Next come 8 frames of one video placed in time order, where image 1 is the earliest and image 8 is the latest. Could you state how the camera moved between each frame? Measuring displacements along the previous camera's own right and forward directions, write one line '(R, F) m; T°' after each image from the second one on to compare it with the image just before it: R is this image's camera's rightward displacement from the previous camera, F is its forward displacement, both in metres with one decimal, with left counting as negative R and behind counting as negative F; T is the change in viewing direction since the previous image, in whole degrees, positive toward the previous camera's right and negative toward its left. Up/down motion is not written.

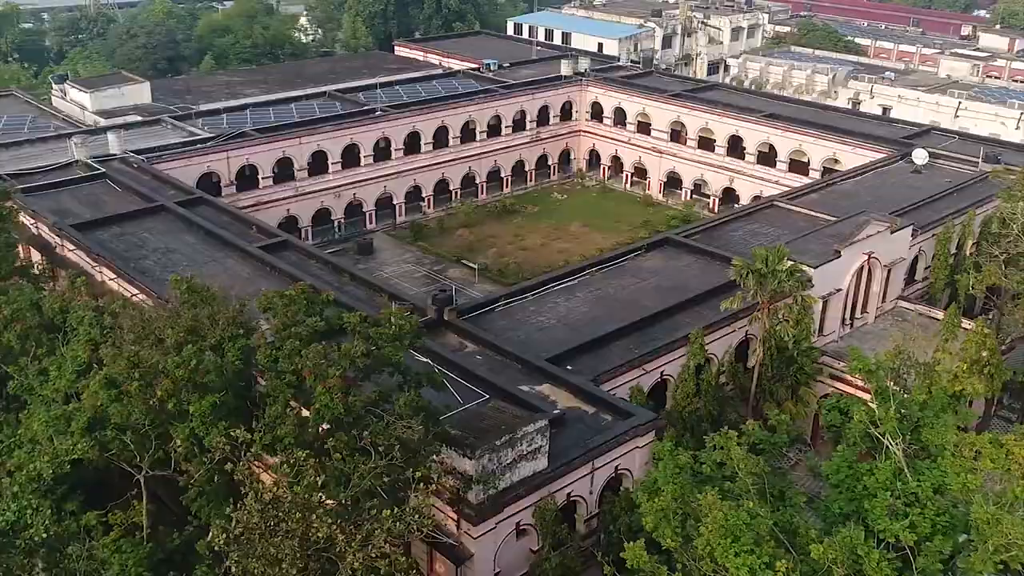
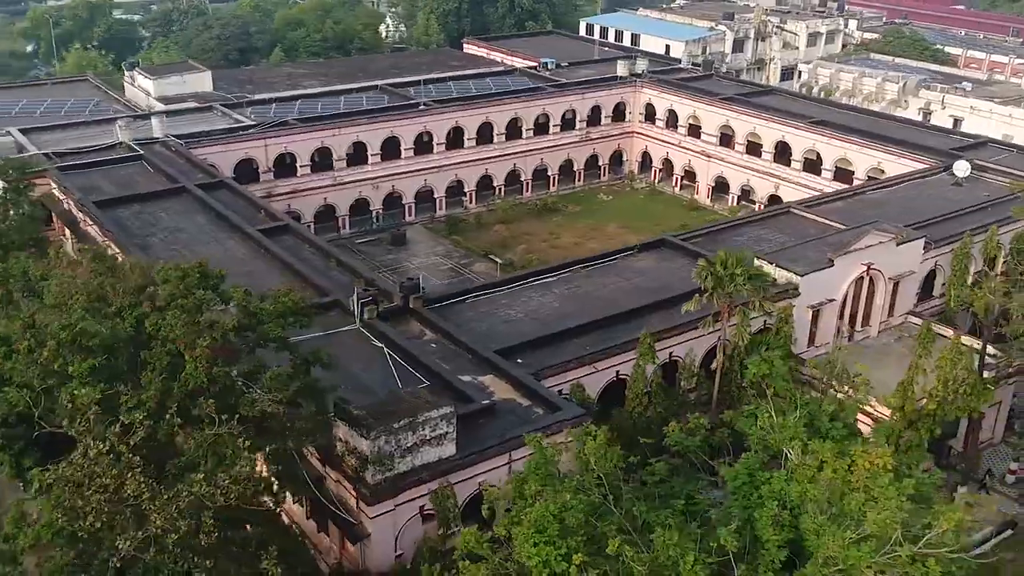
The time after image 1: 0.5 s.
(+4.7, +0.1) m; -7°
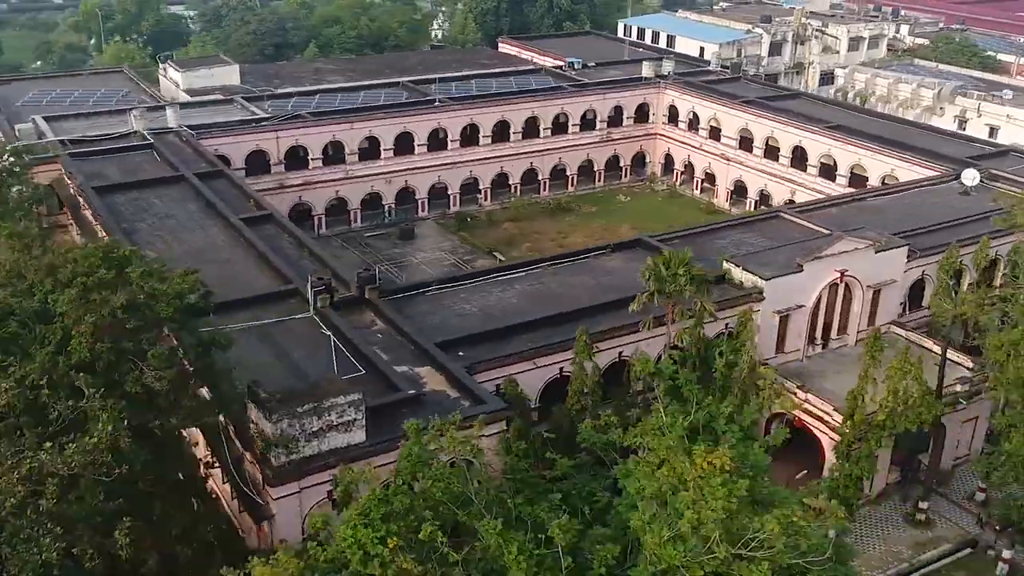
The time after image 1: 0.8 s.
(+3.8, 0.0) m; -4°
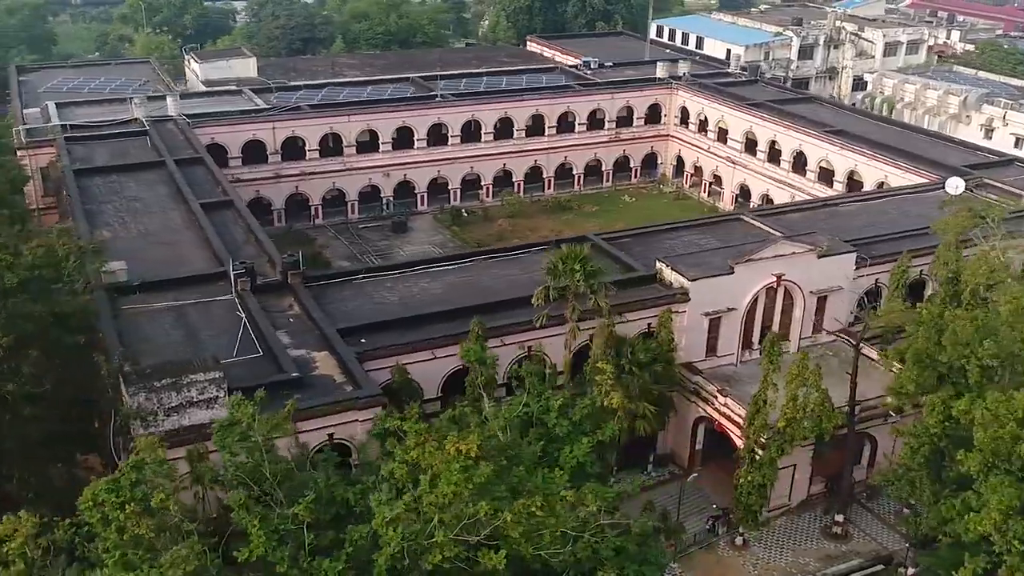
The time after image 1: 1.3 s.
(+5.4, +0.1) m; -5°
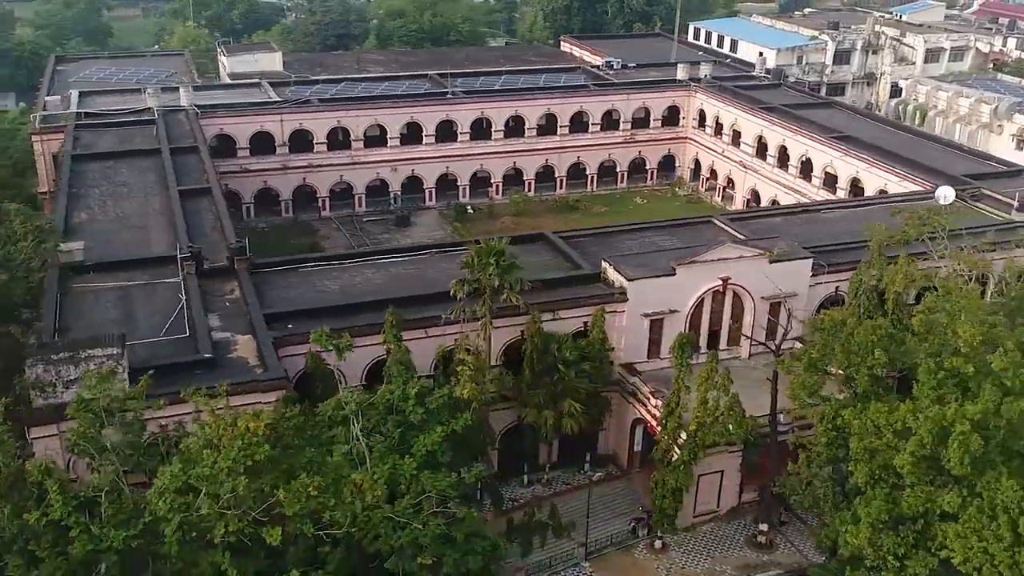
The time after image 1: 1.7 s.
(+4.8, 0.0) m; -5°
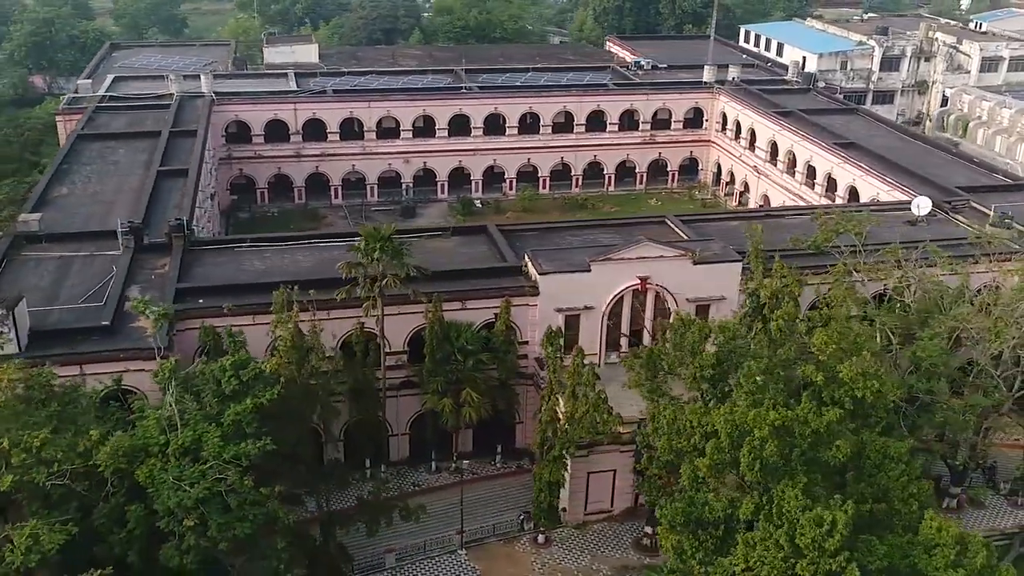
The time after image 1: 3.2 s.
(+6.7, +0.1) m; -7°
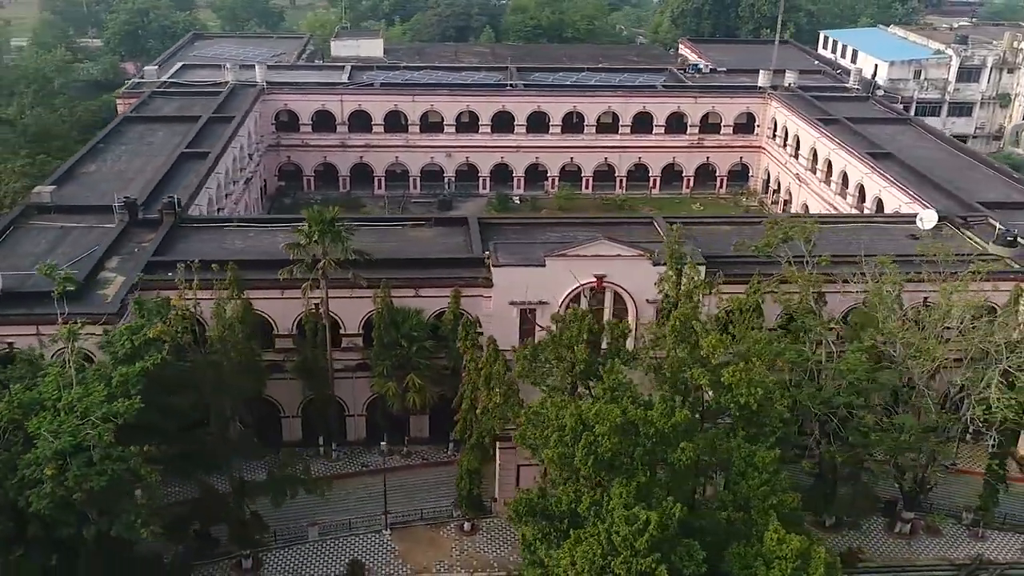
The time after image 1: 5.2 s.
(+5.8, +0.1) m; -7°
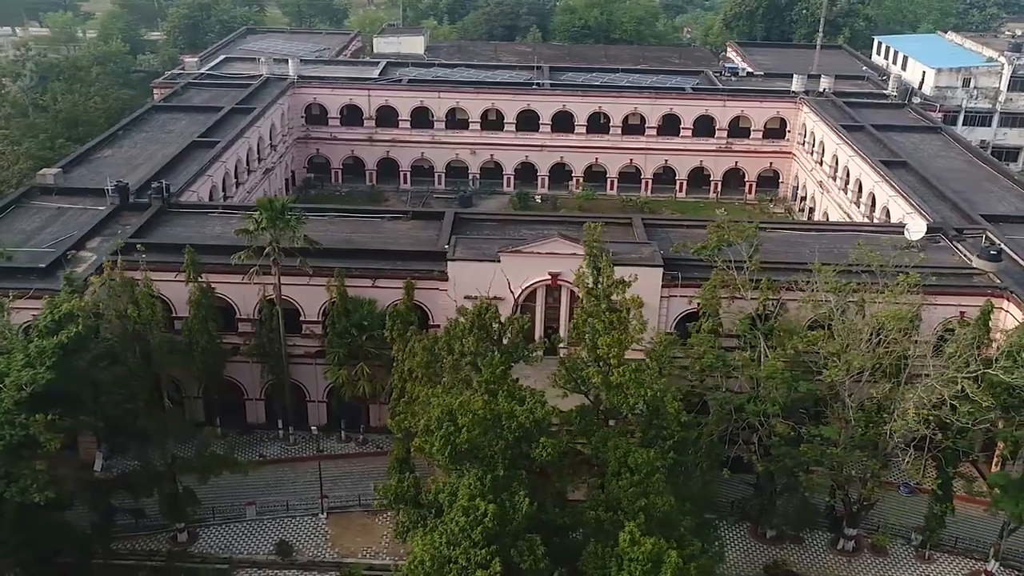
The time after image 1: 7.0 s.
(+4.7, +0.1) m; -5°
